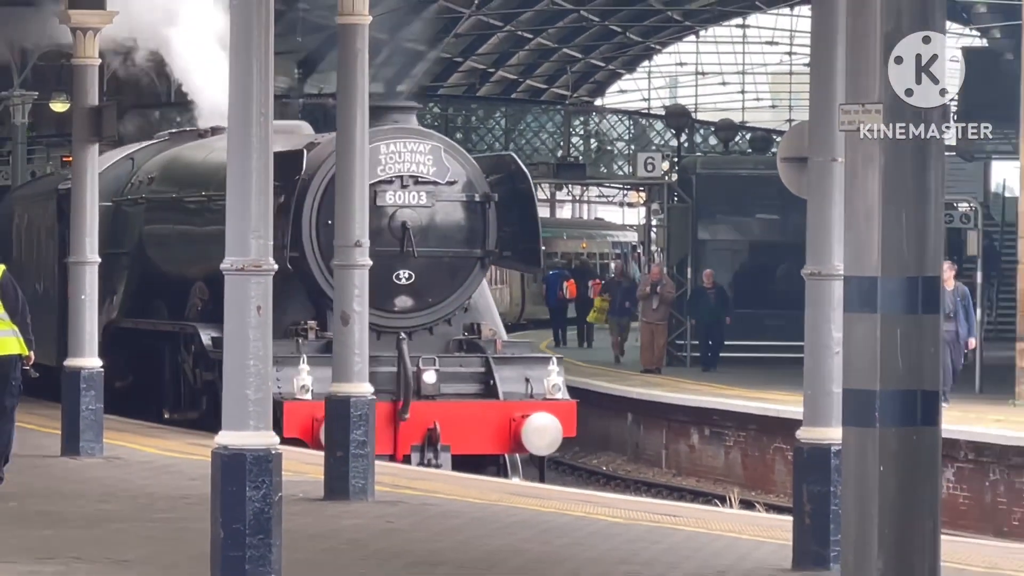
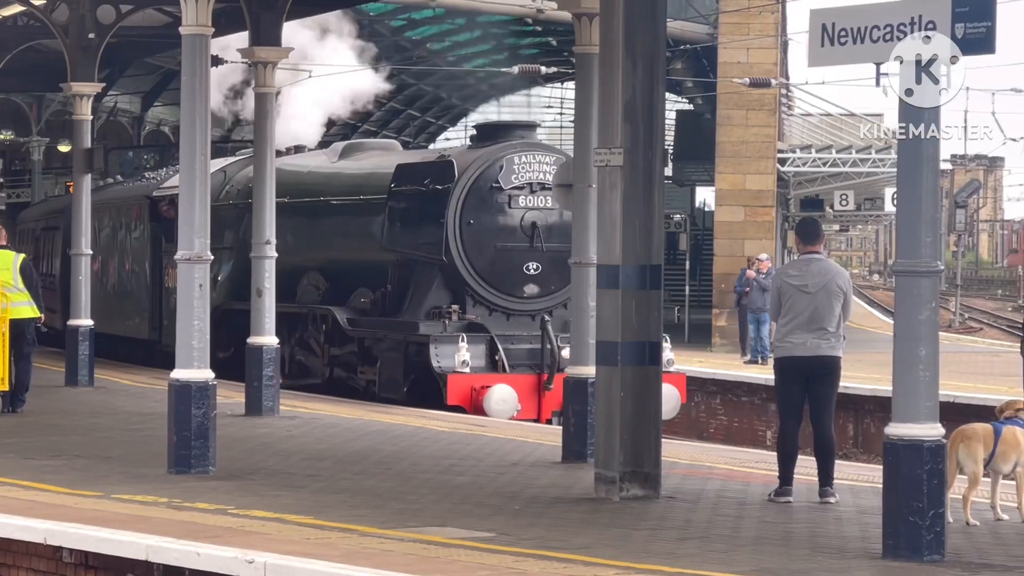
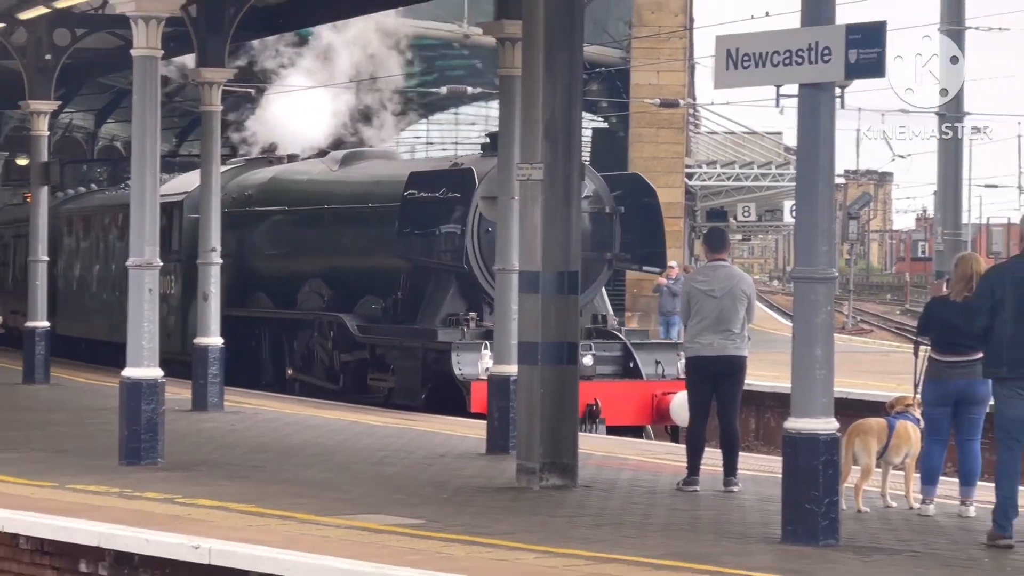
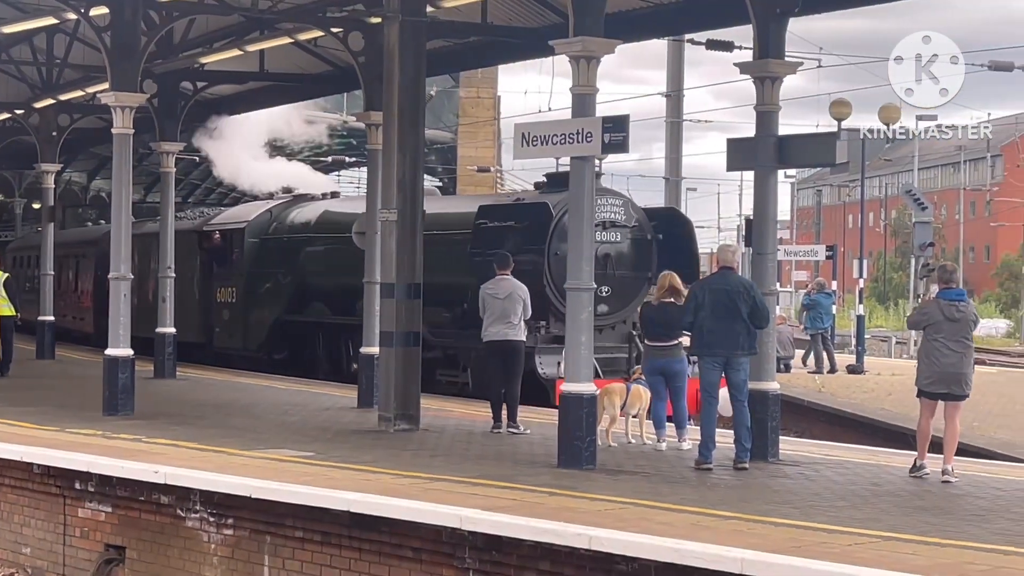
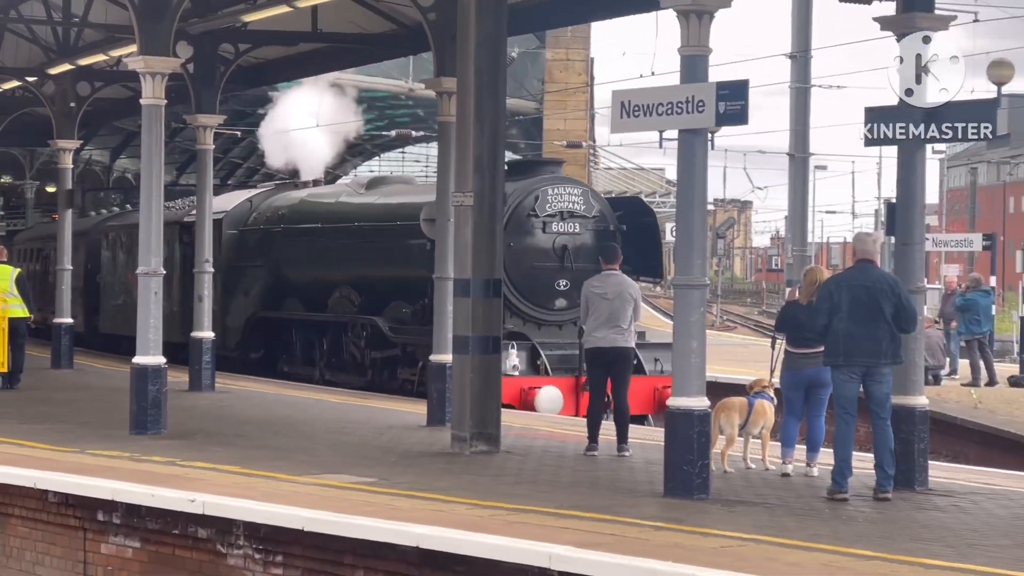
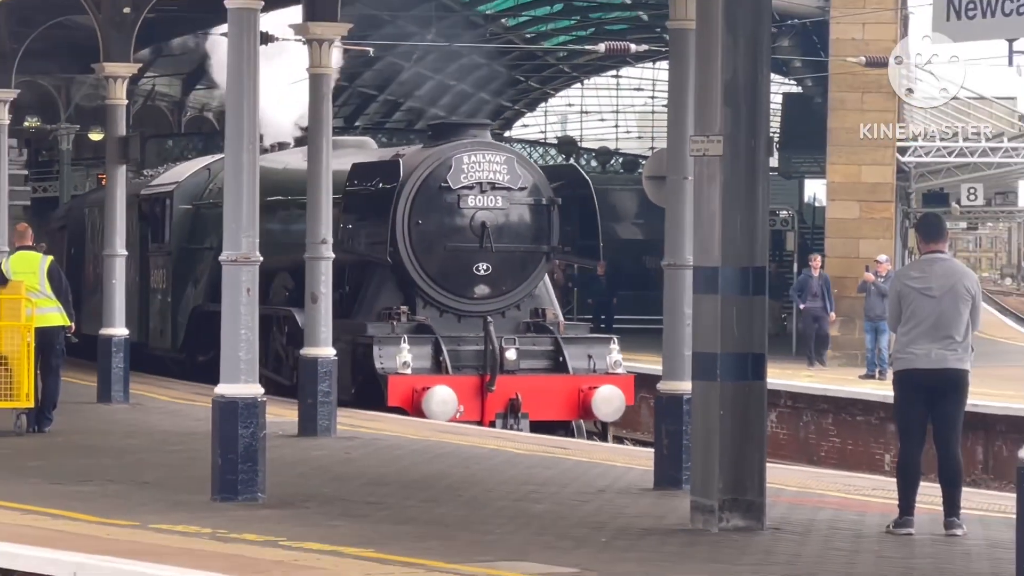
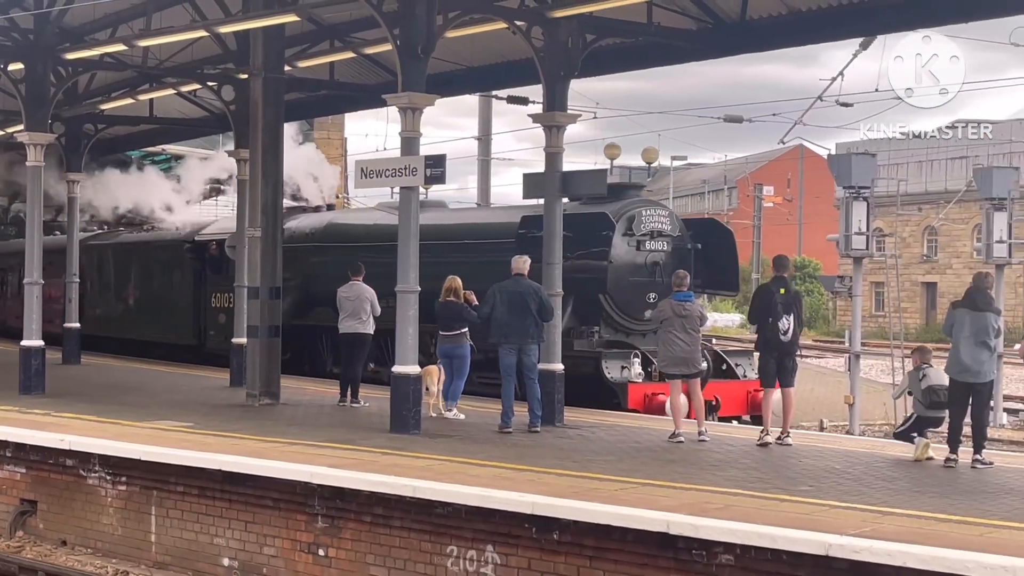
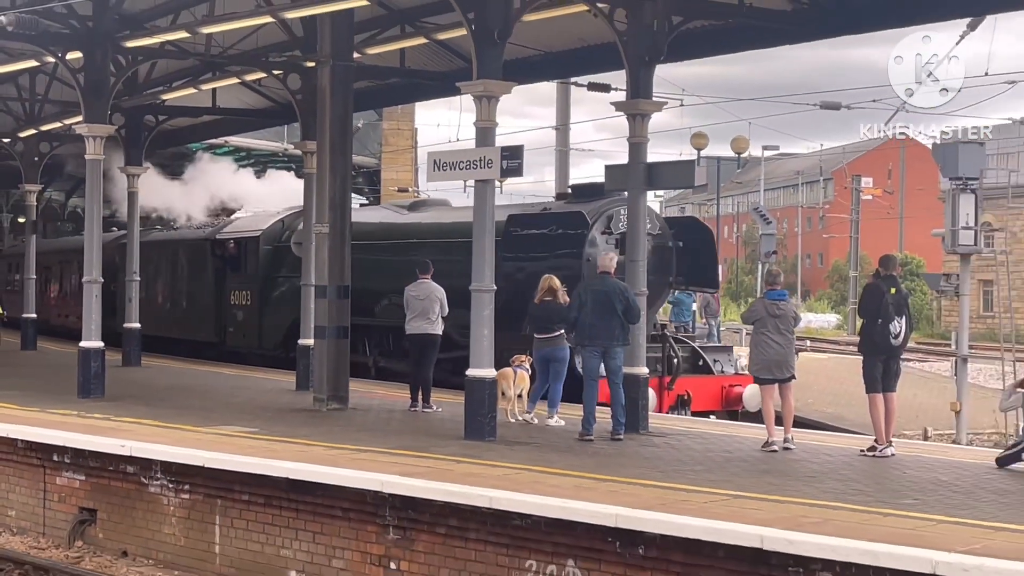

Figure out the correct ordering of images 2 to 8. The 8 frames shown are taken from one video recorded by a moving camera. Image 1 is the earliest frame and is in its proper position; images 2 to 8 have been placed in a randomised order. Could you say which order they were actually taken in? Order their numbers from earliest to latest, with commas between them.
6, 2, 3, 5, 4, 8, 7
